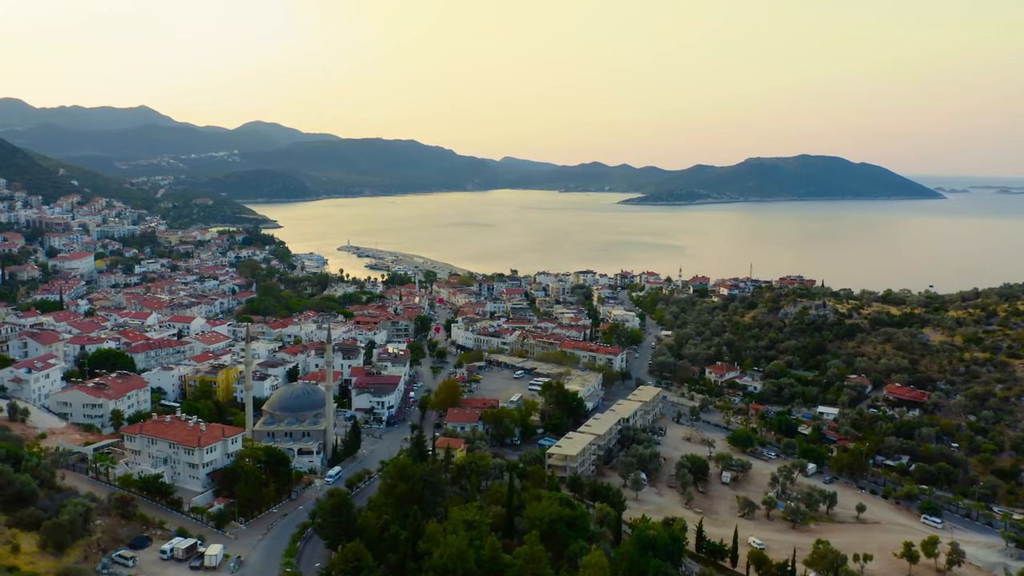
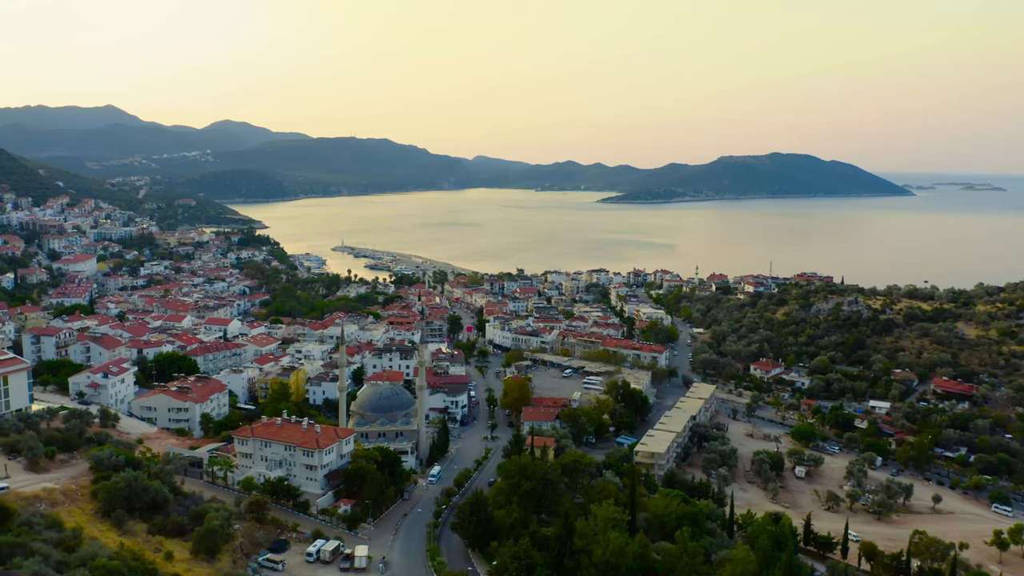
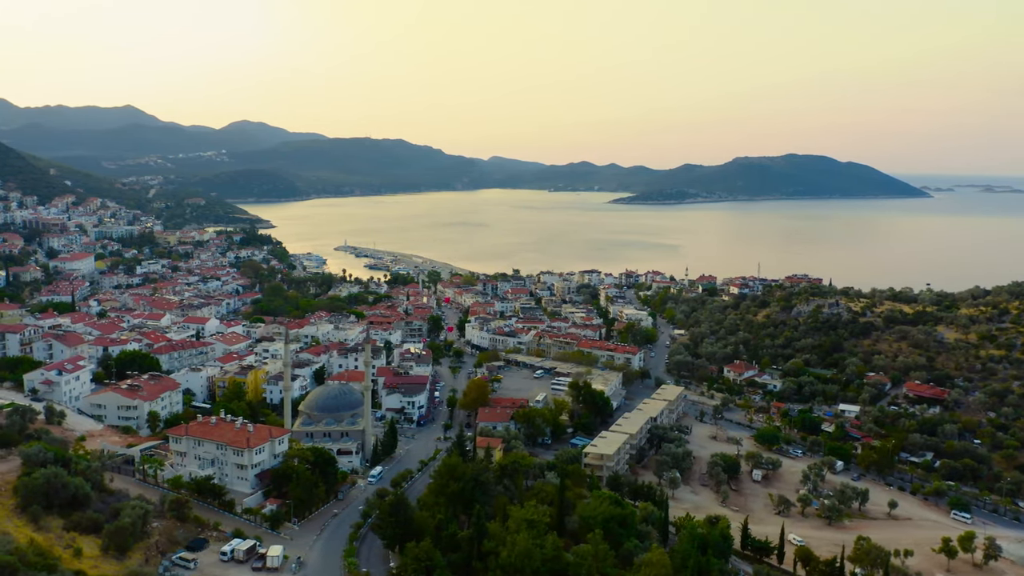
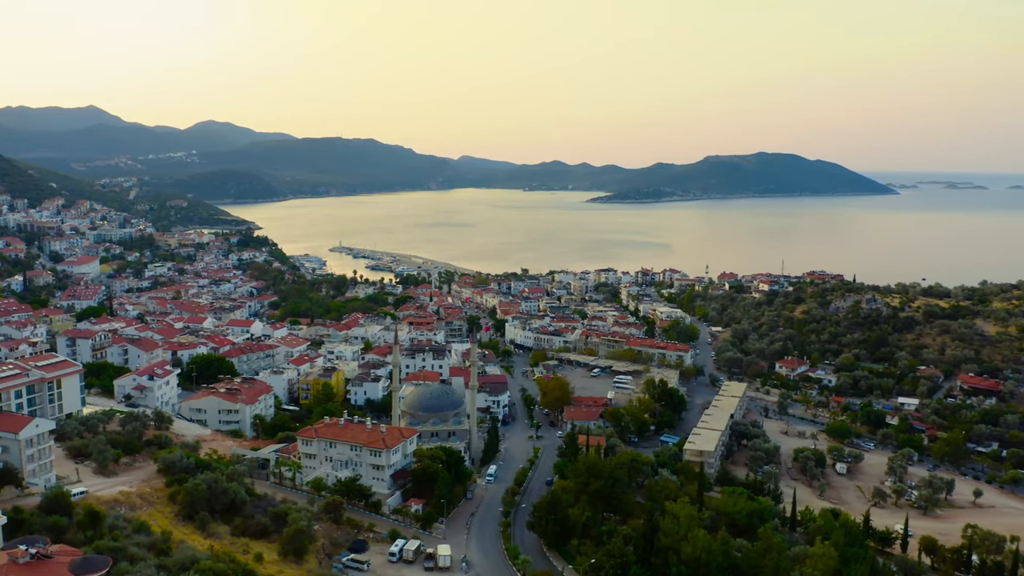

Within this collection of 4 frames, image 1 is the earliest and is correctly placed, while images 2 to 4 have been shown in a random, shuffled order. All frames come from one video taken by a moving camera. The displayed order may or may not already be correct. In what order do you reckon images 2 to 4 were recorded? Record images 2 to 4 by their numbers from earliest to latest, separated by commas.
3, 2, 4
